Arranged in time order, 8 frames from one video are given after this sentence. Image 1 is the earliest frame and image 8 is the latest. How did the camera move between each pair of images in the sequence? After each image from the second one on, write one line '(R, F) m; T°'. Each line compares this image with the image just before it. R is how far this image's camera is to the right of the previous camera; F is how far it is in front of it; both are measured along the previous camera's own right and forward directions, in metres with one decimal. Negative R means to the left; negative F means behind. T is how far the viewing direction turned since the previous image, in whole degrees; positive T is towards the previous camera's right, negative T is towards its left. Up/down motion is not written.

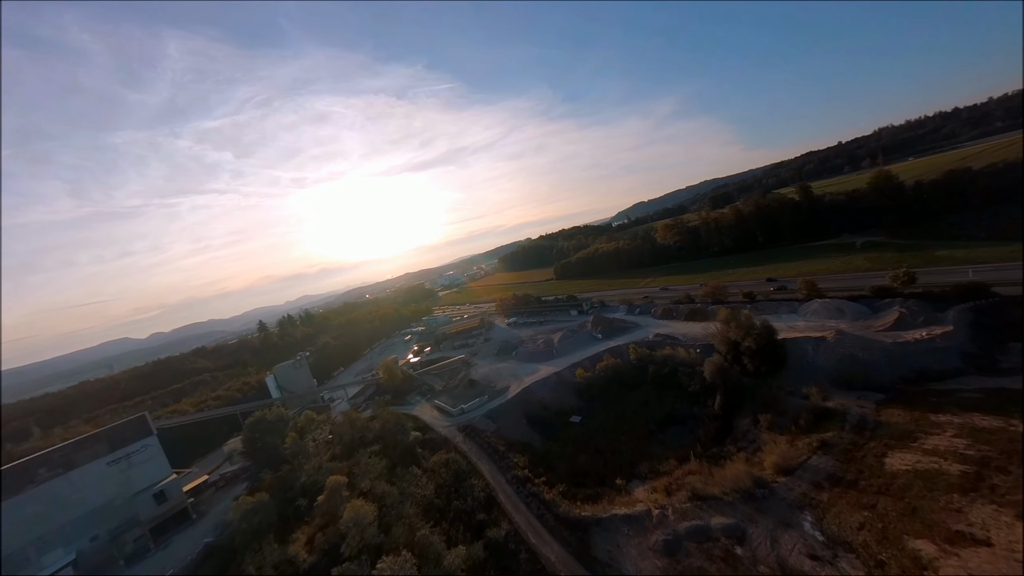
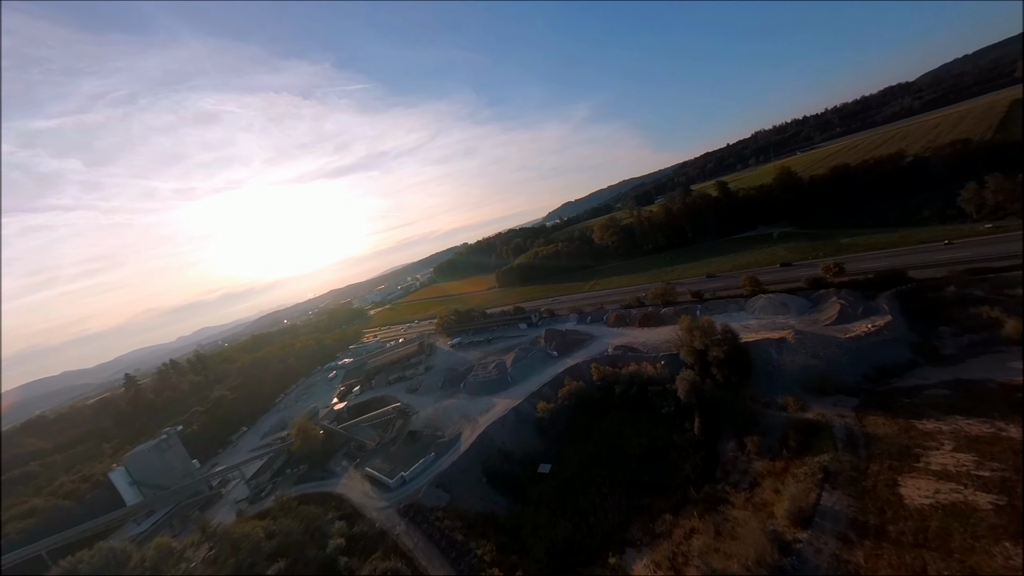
(0.0, +5.1) m; +11°
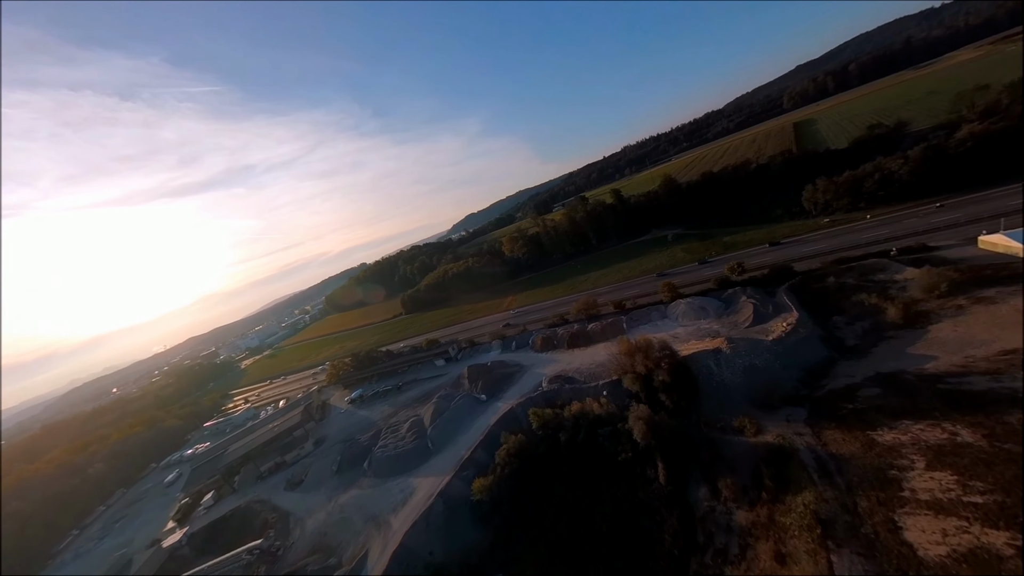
(+0.5, +5.8) m; +16°
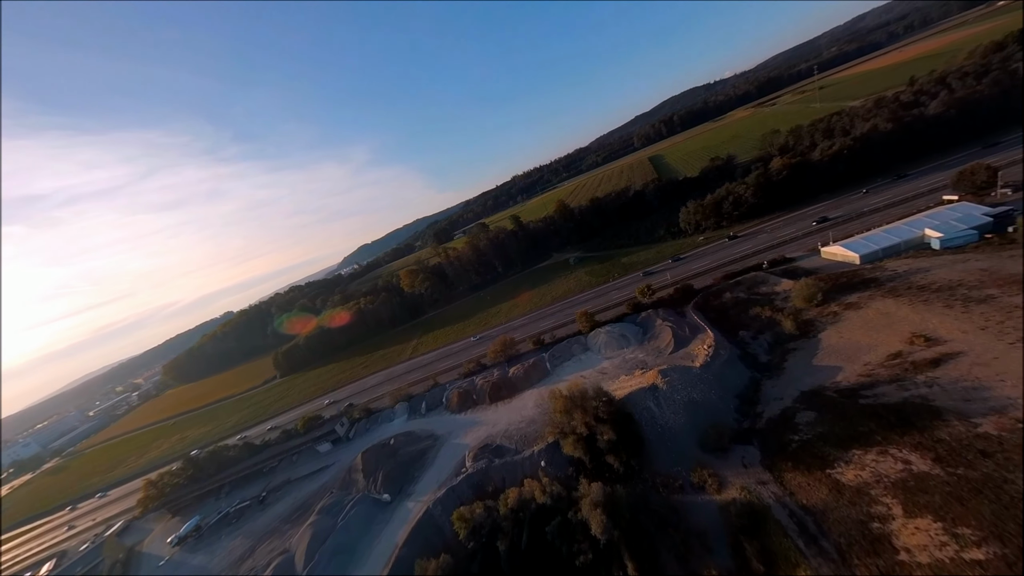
(+0.6, +5.3) m; +17°
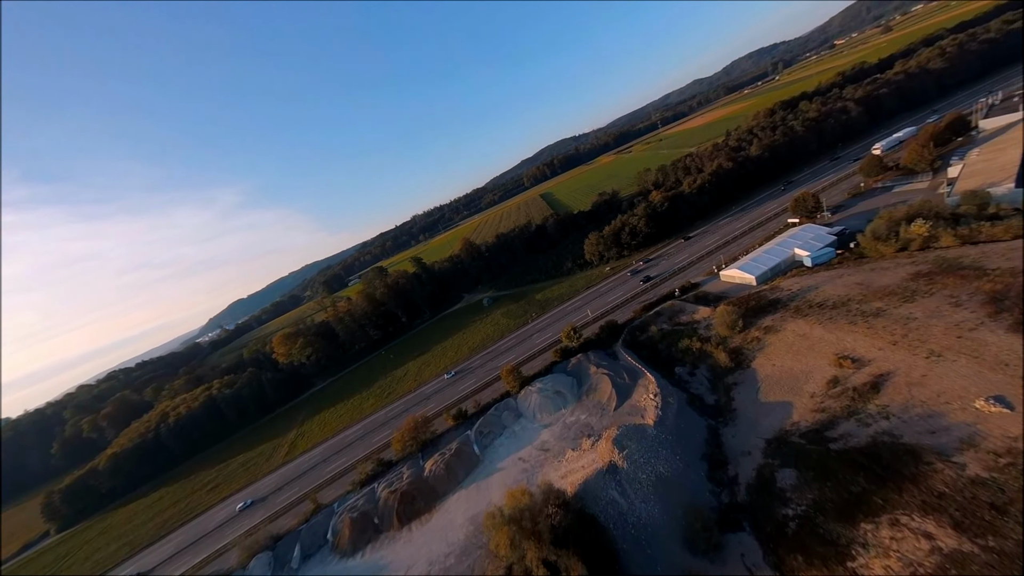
(+0.6, +5.7) m; +16°
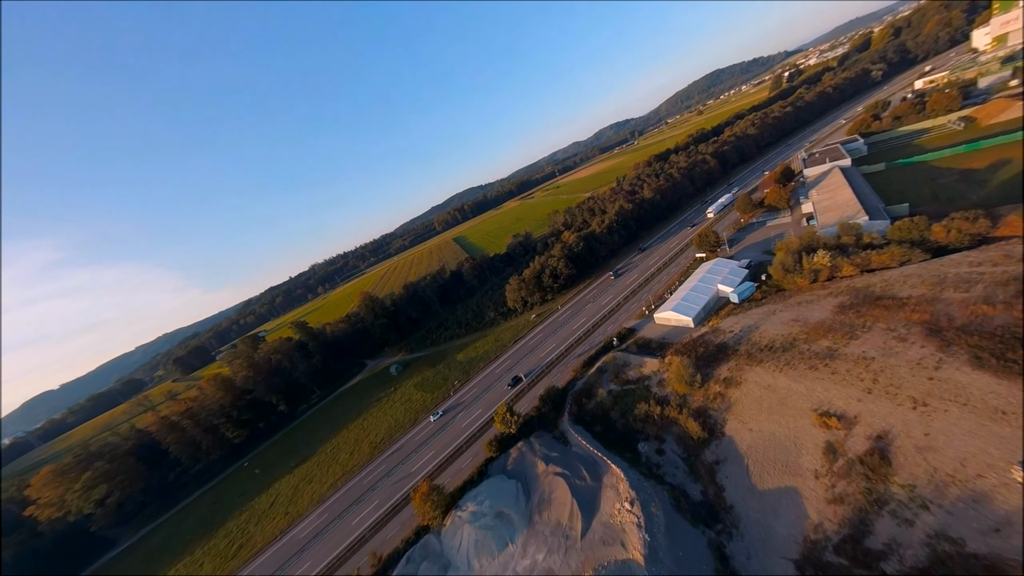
(+0.7, +6.4) m; +15°
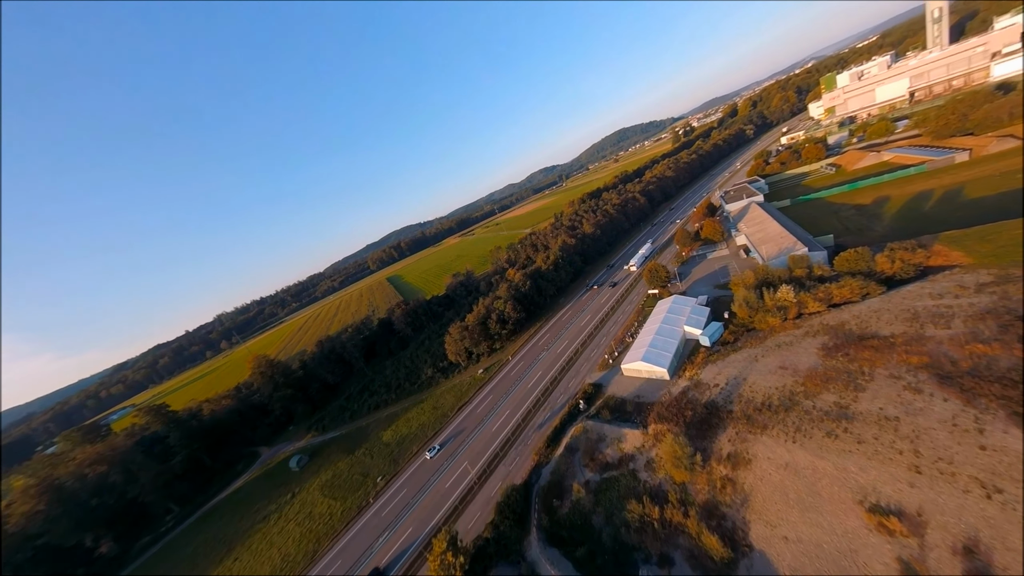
(+0.4, +5.7) m; +10°
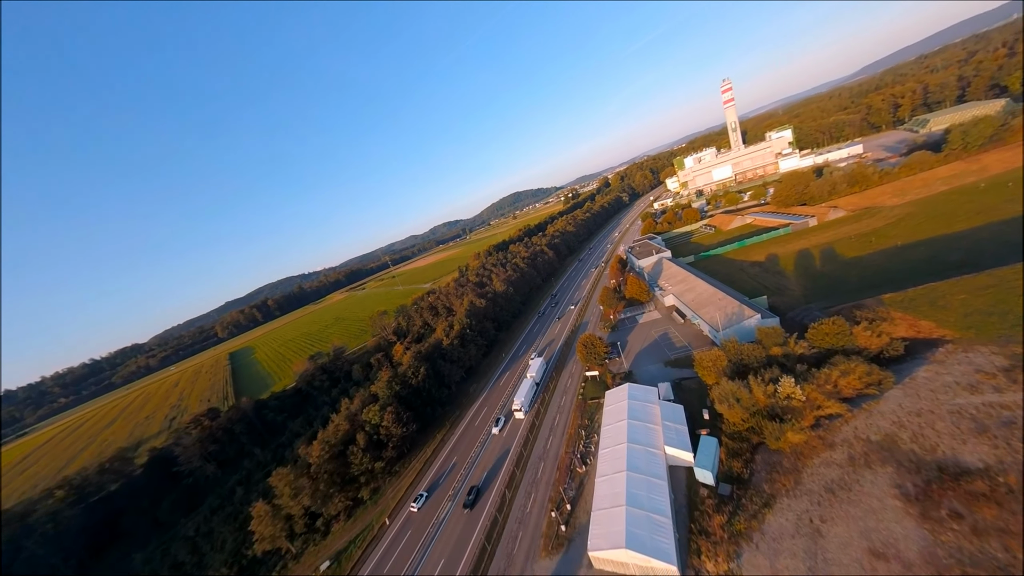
(+1.7, +11.3) m; +17°
